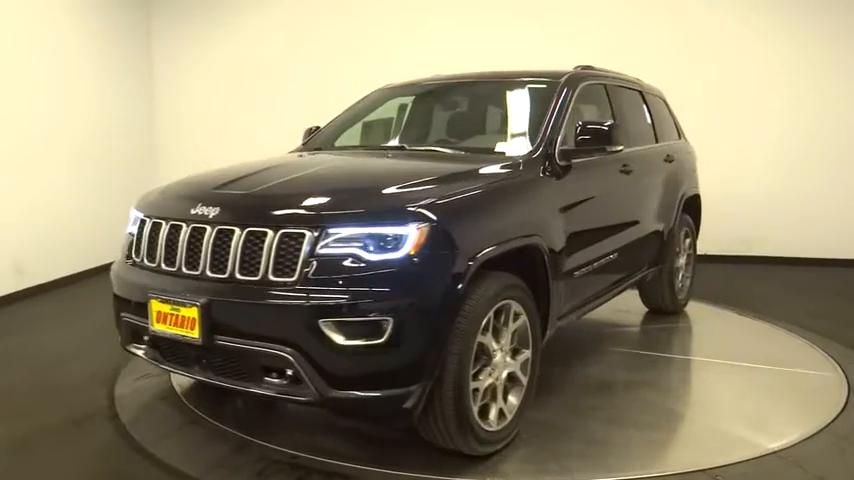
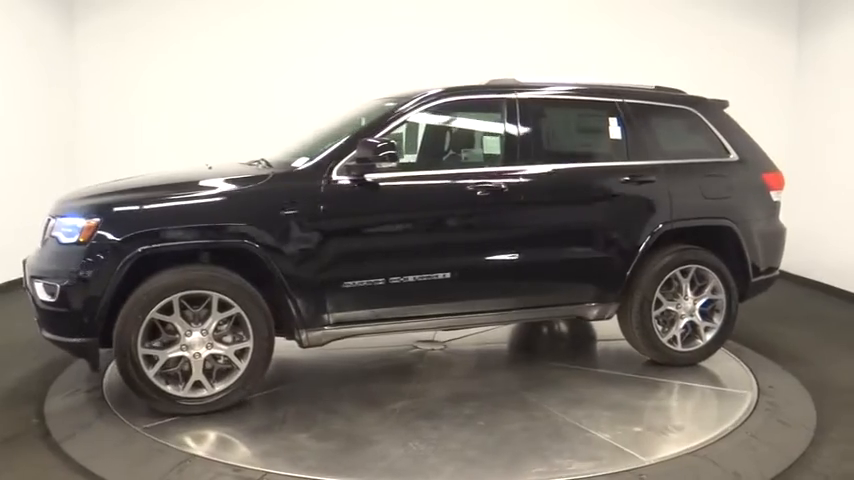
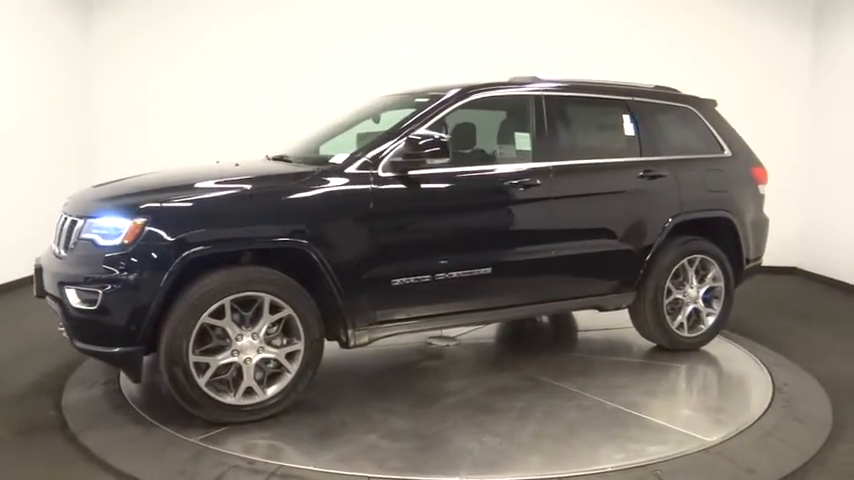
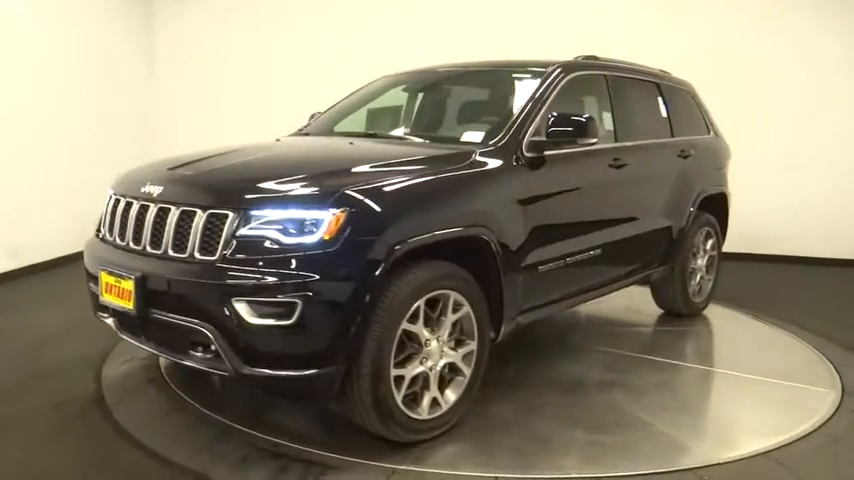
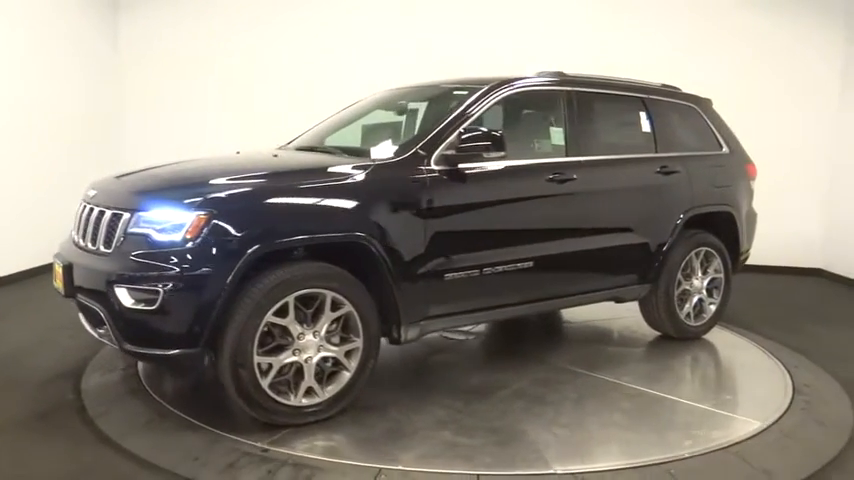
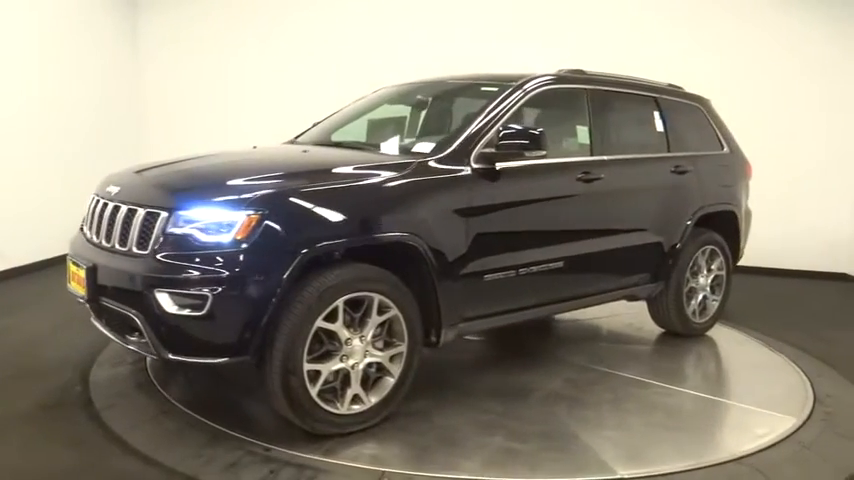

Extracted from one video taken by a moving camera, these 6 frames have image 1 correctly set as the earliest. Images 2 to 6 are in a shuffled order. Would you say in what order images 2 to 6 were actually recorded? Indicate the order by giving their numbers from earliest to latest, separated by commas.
4, 6, 5, 3, 2
